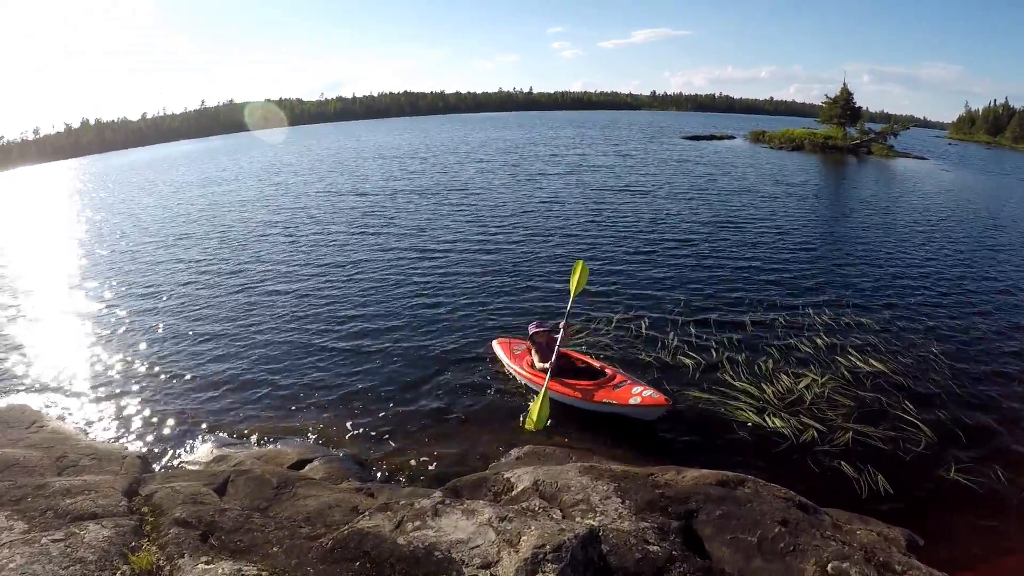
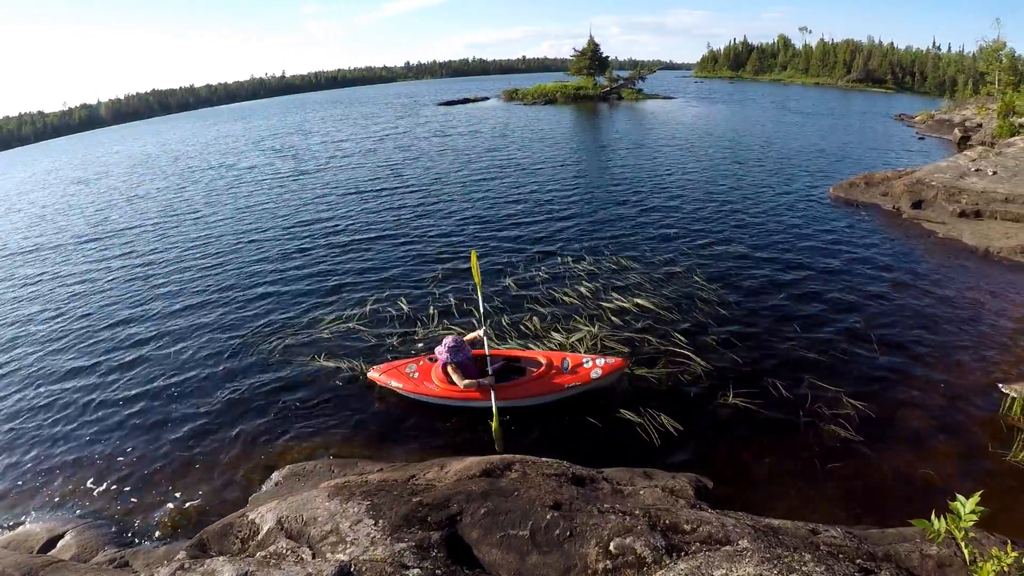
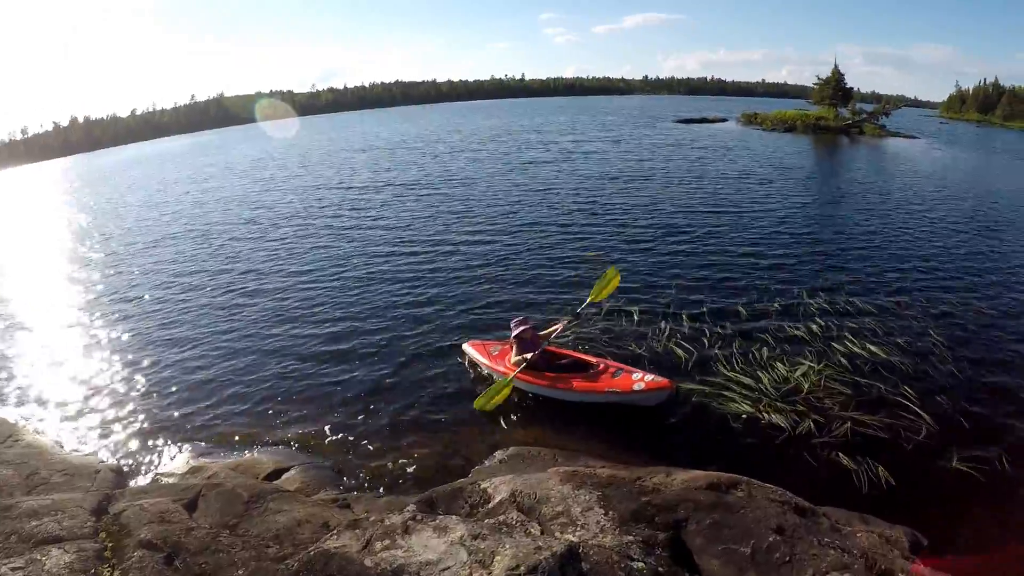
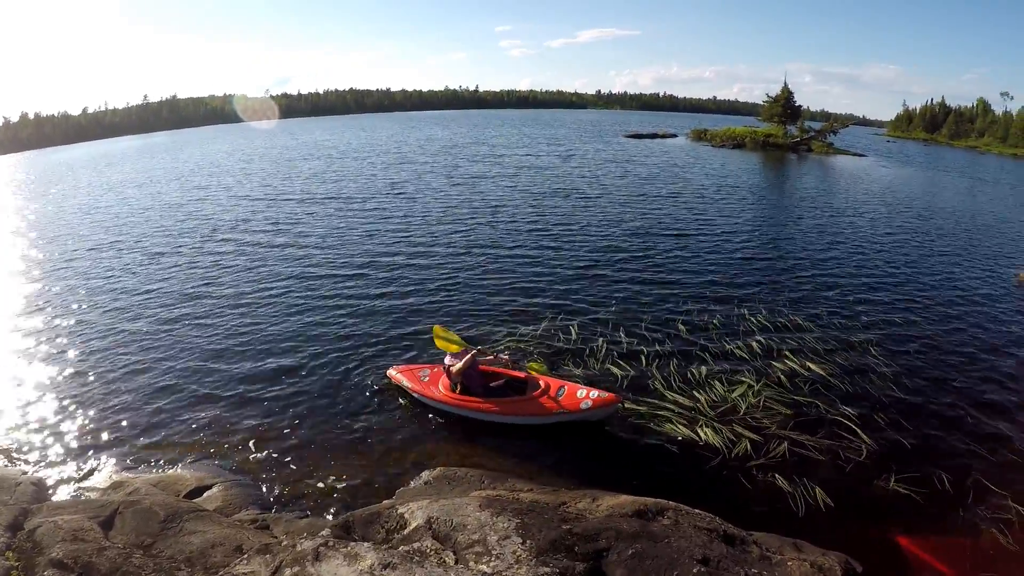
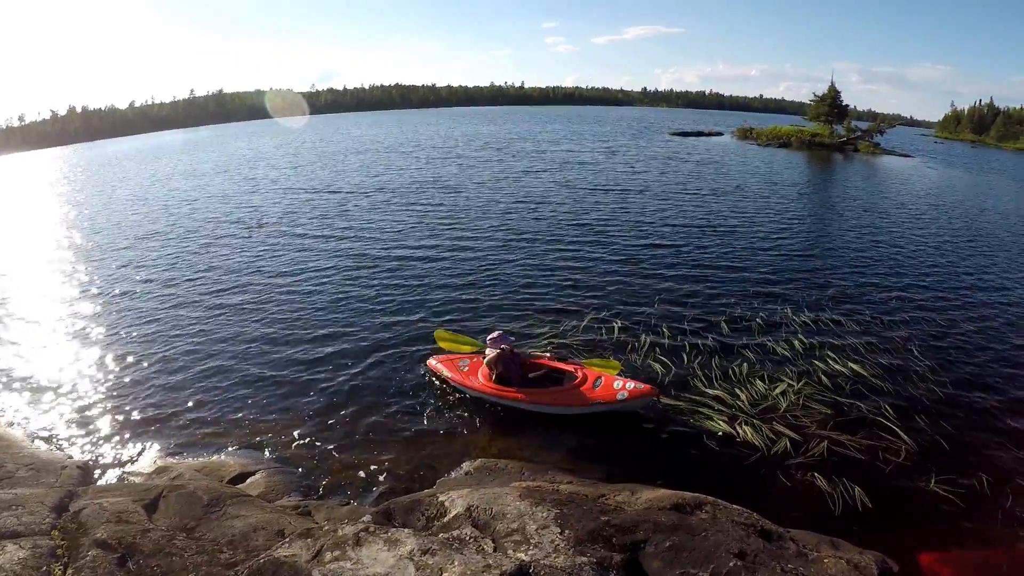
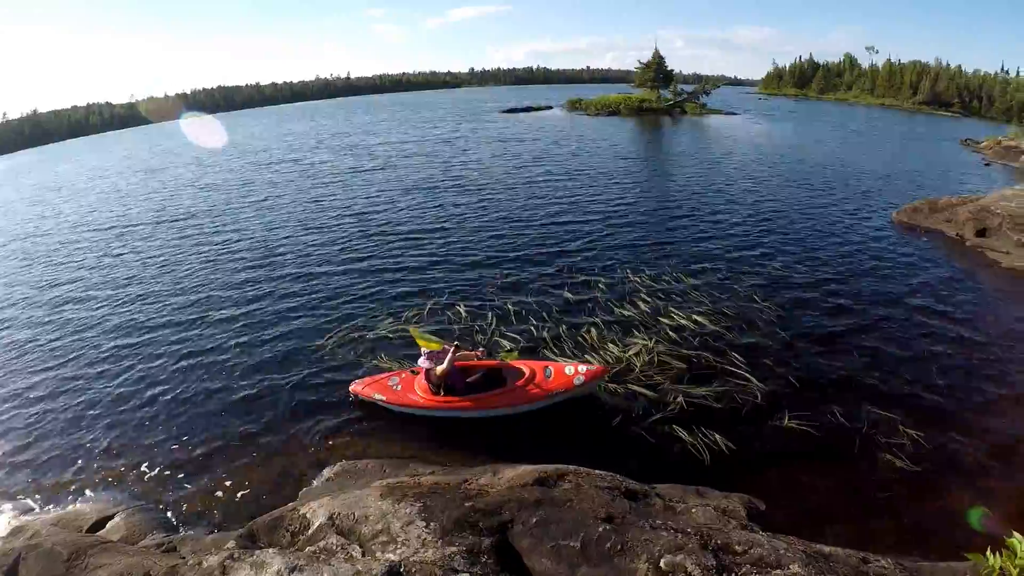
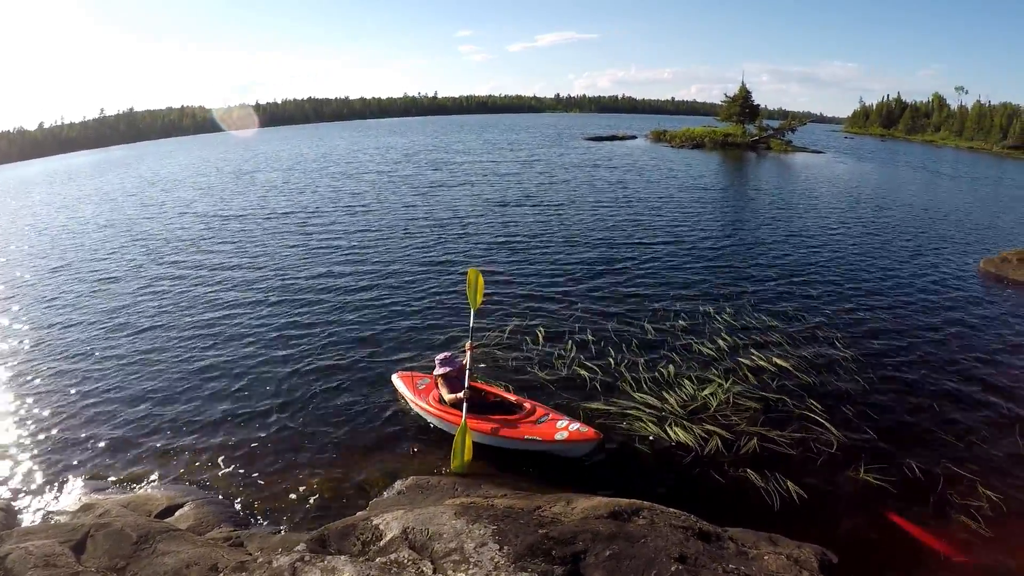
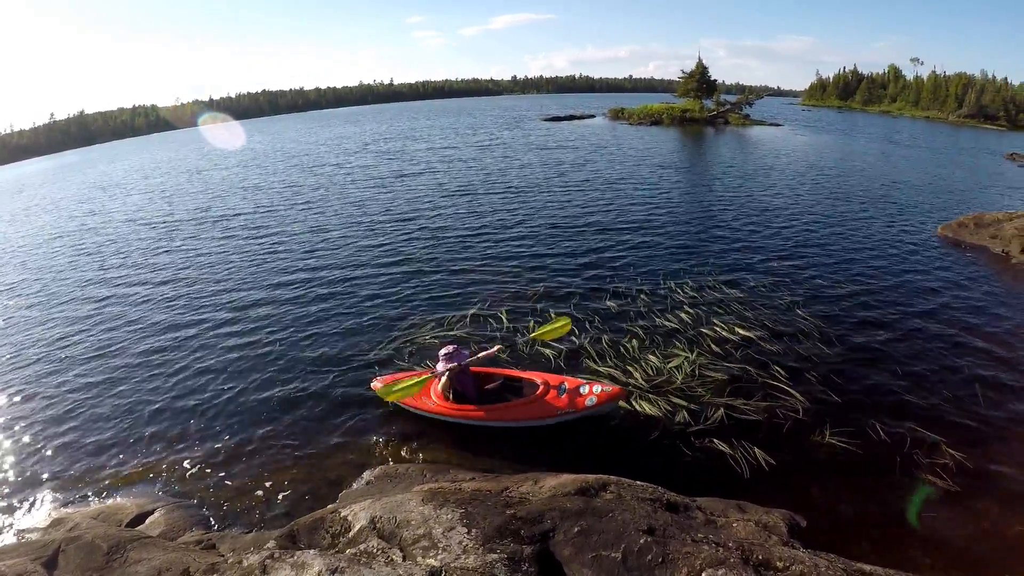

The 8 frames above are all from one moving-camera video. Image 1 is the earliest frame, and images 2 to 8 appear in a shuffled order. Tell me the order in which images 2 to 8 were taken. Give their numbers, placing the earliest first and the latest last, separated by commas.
3, 5, 4, 7, 8, 6, 2
